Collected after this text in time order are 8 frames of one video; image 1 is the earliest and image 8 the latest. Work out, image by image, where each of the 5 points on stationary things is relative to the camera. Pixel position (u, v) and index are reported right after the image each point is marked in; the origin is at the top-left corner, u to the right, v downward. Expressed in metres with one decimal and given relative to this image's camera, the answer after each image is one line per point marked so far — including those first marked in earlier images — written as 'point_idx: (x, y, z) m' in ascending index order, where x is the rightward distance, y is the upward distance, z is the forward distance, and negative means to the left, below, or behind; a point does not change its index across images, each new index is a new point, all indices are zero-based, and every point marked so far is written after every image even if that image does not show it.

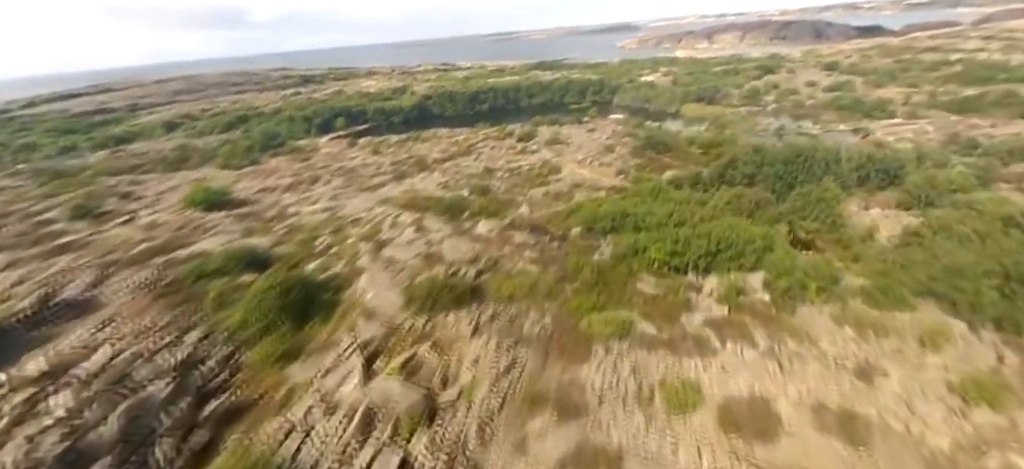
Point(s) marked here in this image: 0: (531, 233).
0: (+0.7, 0.0, +16.2) m
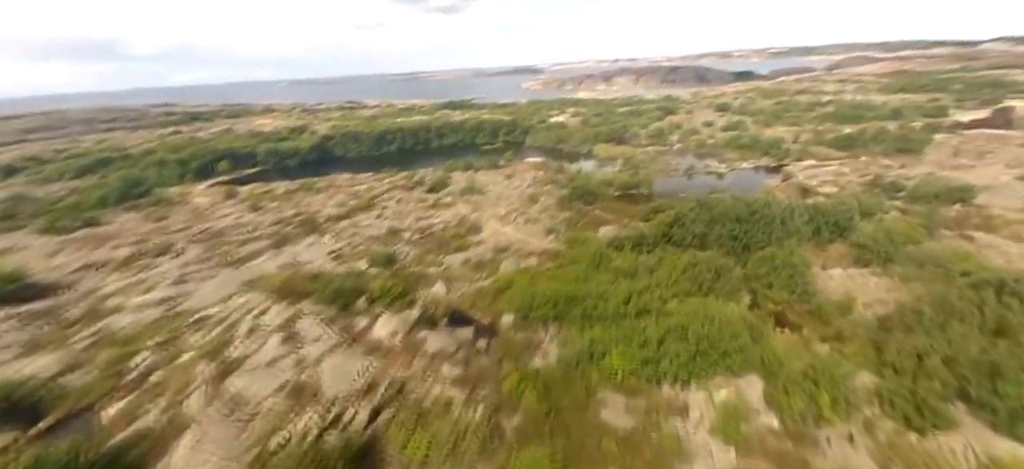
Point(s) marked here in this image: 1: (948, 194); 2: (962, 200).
0: (-1.9, -2.8, +12.2) m
1: (+16.2, +1.3, +14.8) m
2: (+16.0, +1.1, +14.3) m
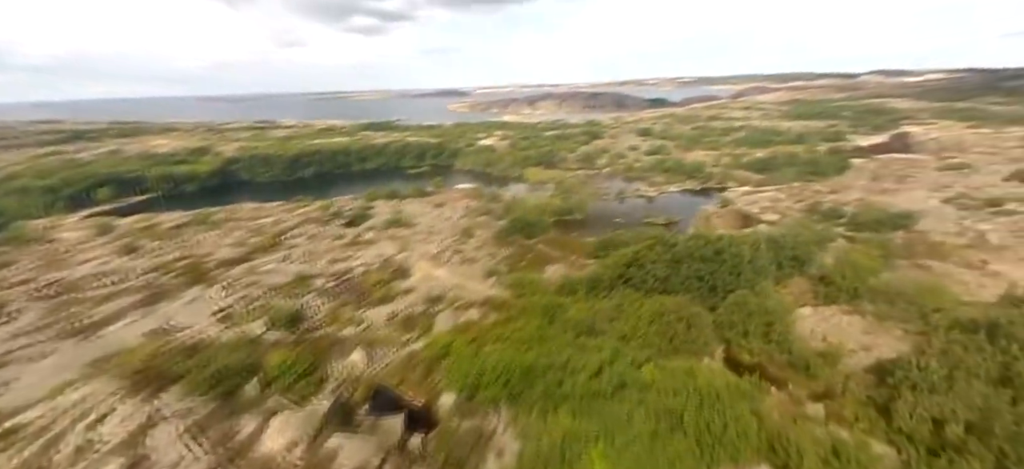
0: (-3.2, -4.3, +9.2) m
1: (+14.0, +0.4, +15.0) m
2: (+13.9, +0.2, +14.5) m
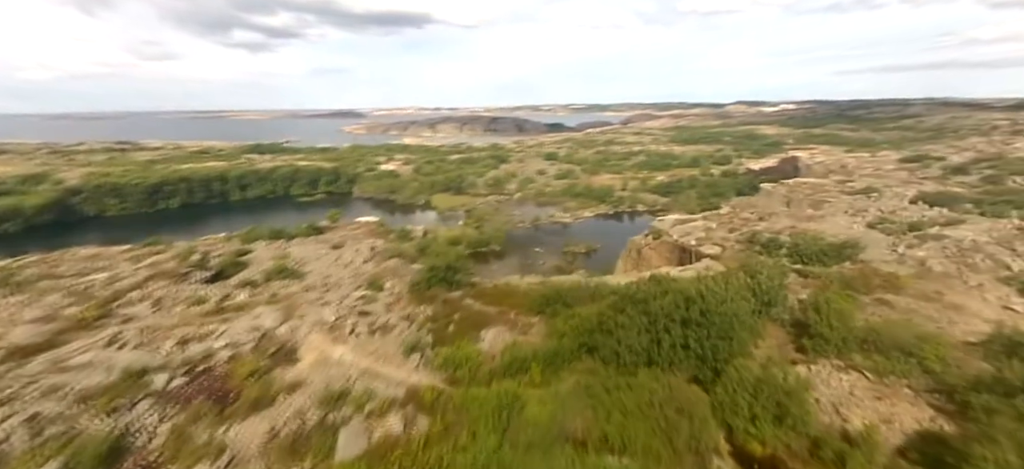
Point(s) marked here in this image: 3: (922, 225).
0: (-3.6, -5.9, +5.0) m
1: (+11.6, -0.6, +14.7) m
2: (+11.6, -0.8, +14.2) m
3: (+16.3, +0.5, +16.2) m
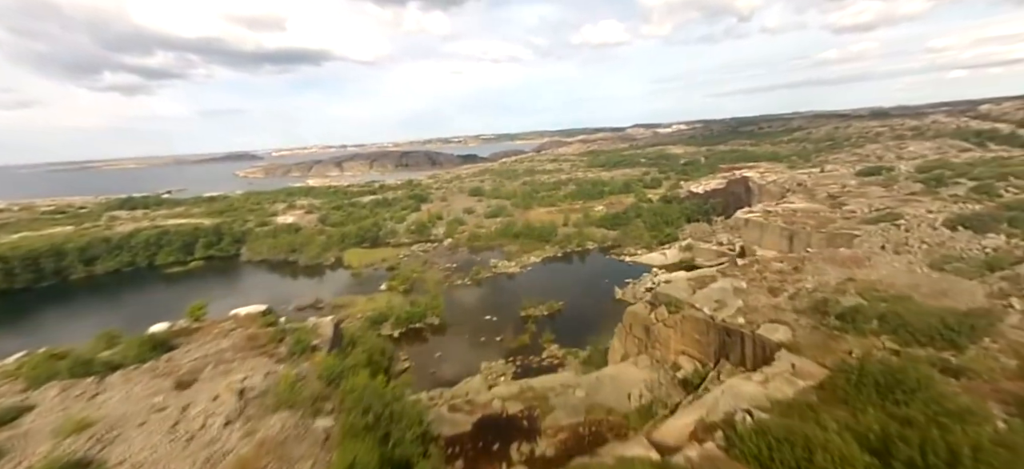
0: (-1.3, -8.1, -2.5) m
1: (+11.1, -2.2, +10.3) m
2: (+11.2, -2.3, +9.8) m
3: (+15.3, -0.7, +12.8) m
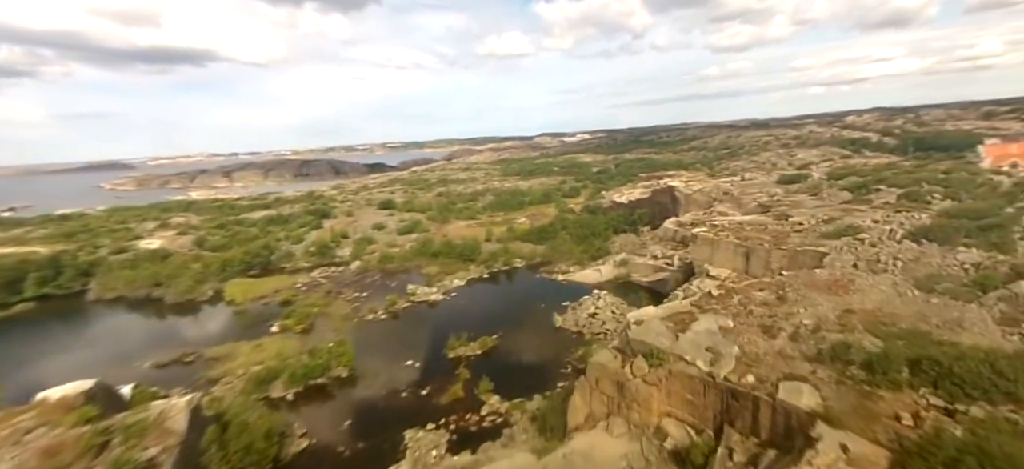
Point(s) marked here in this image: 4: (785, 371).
0: (+0.8, -8.9, -6.6) m
1: (+10.1, -2.7, +8.5) m
2: (+10.4, -2.8, +8.0) m
3: (+13.7, -1.1, +11.8) m
4: (+6.4, -3.2, +9.6) m
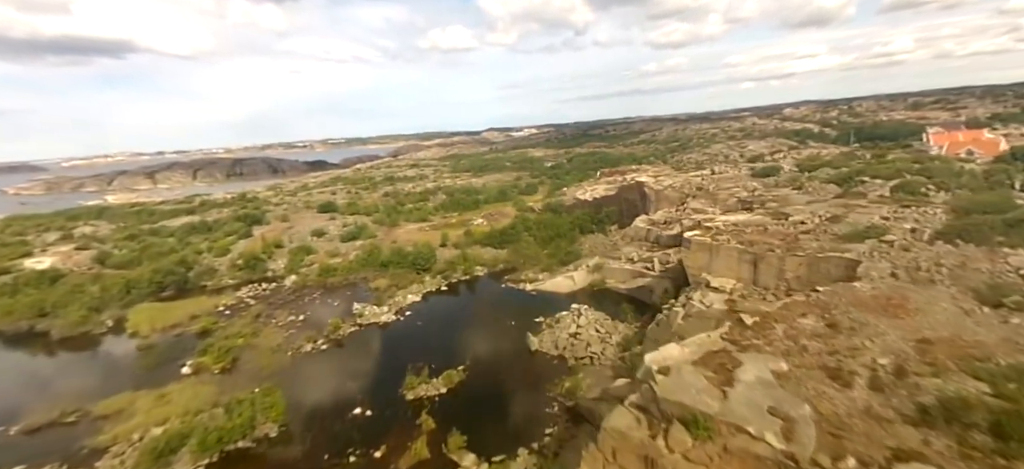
0: (+3.0, -9.6, -9.7) m
1: (+10.2, -3.0, +6.3) m
2: (+10.5, -3.1, +5.8) m
3: (+13.3, -1.2, +9.9) m
4: (+6.4, -3.6, +6.9) m
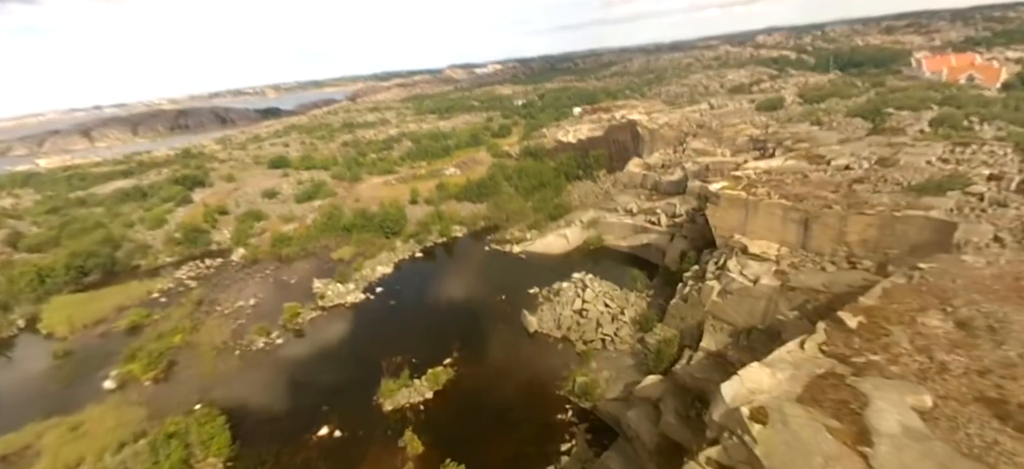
0: (+5.1, -11.9, -11.4) m
1: (+10.8, -2.7, +4.0) m
2: (+11.1, -2.9, +3.5) m
3: (+13.5, -0.3, +7.5) m
4: (+7.0, -3.5, +4.4) m
